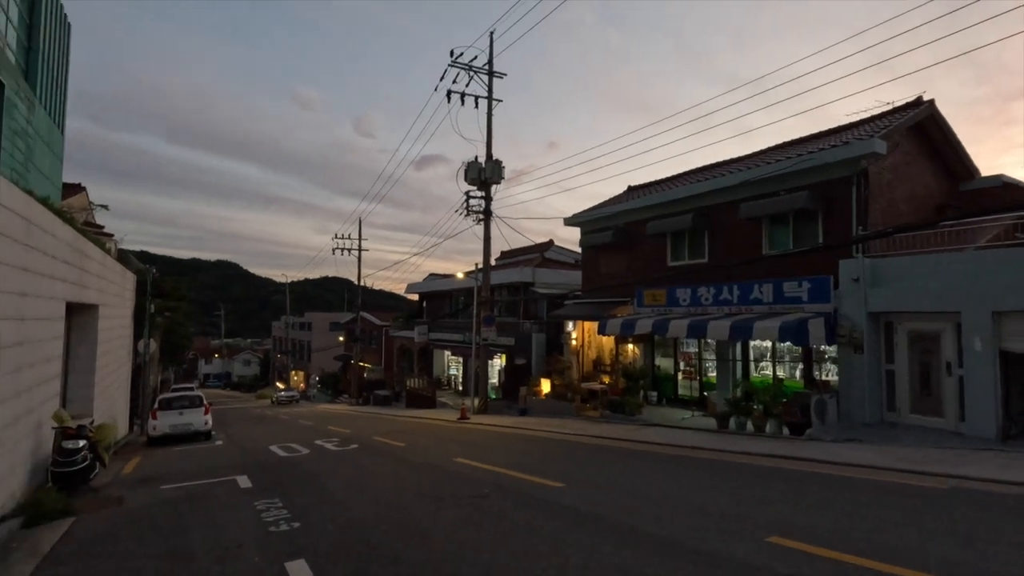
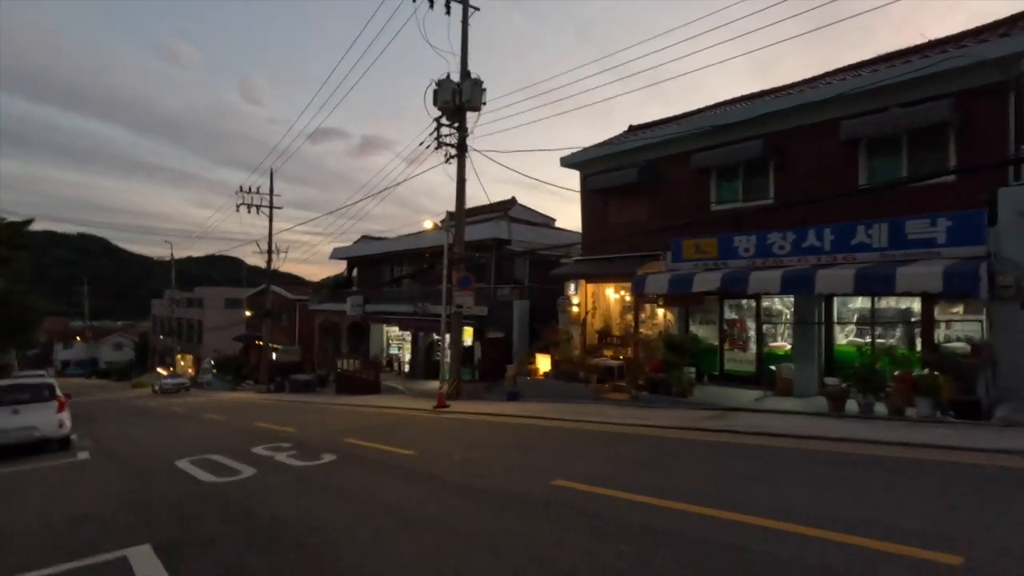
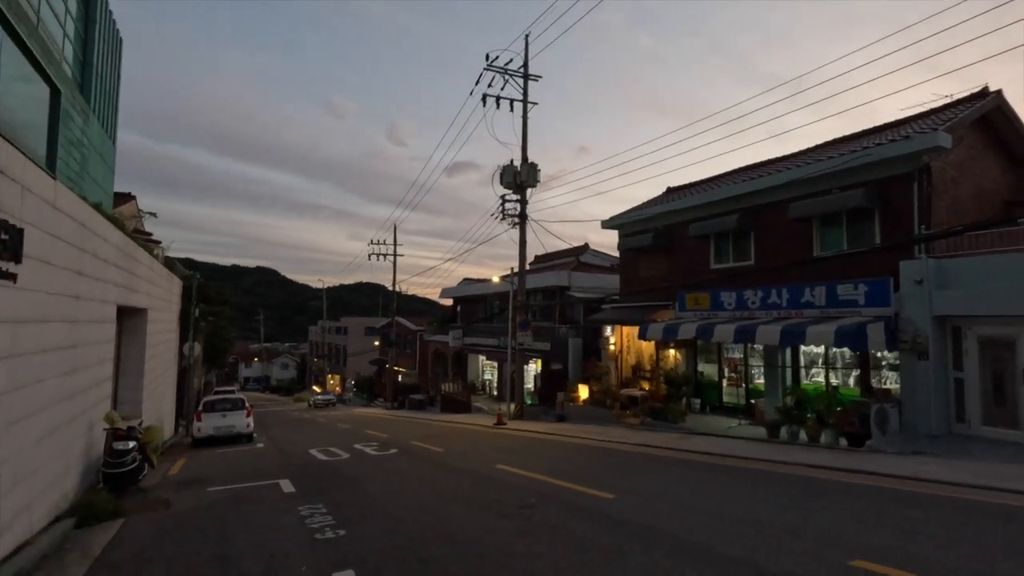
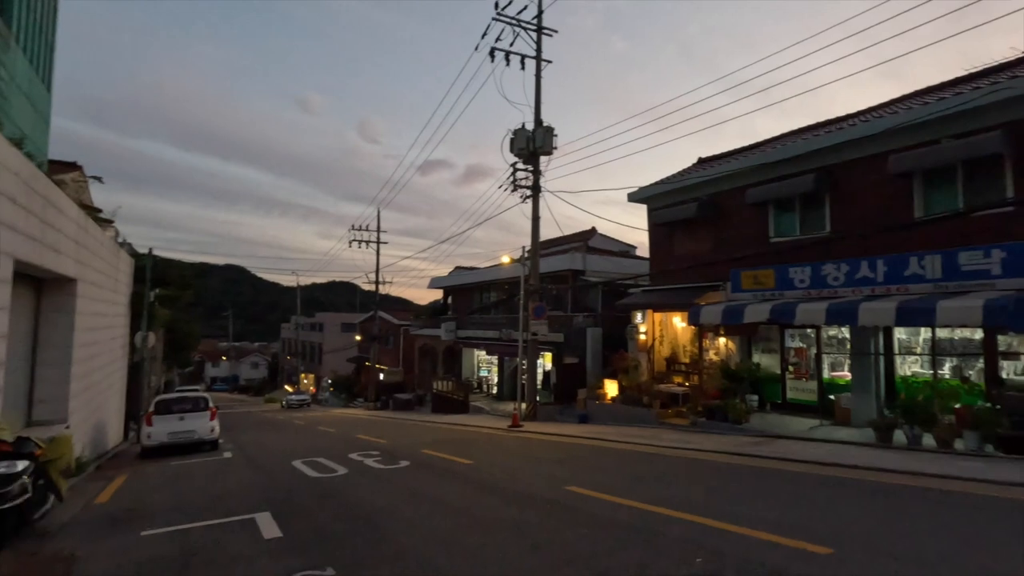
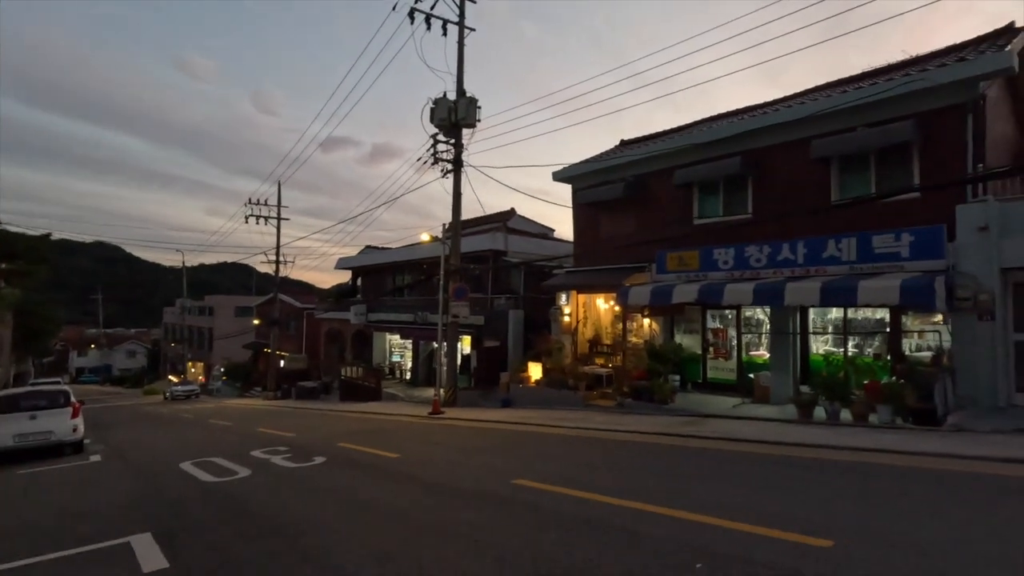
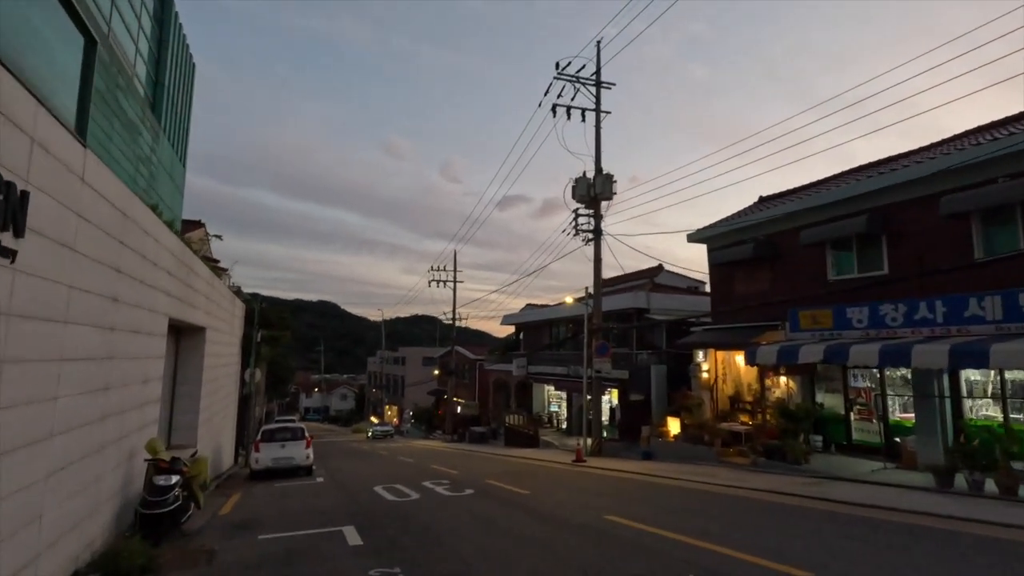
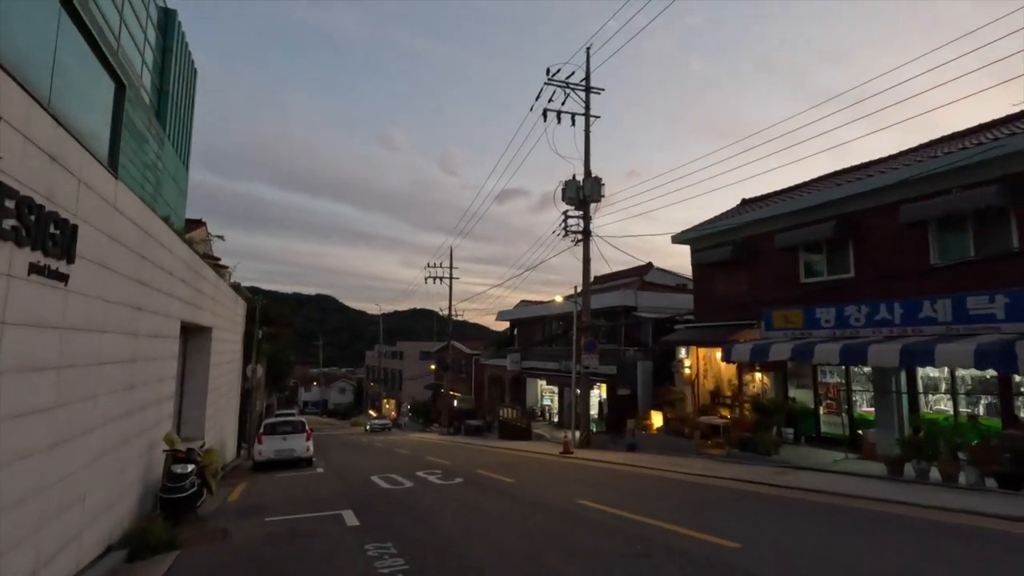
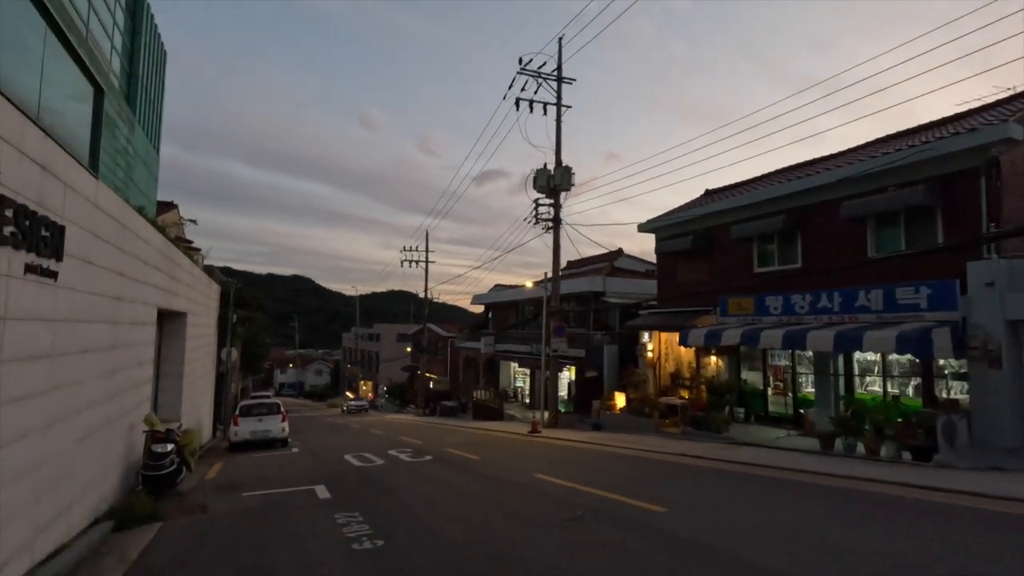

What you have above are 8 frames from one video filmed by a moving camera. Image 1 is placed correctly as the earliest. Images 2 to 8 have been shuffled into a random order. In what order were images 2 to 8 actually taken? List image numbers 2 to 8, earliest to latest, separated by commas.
3, 8, 7, 6, 4, 5, 2
